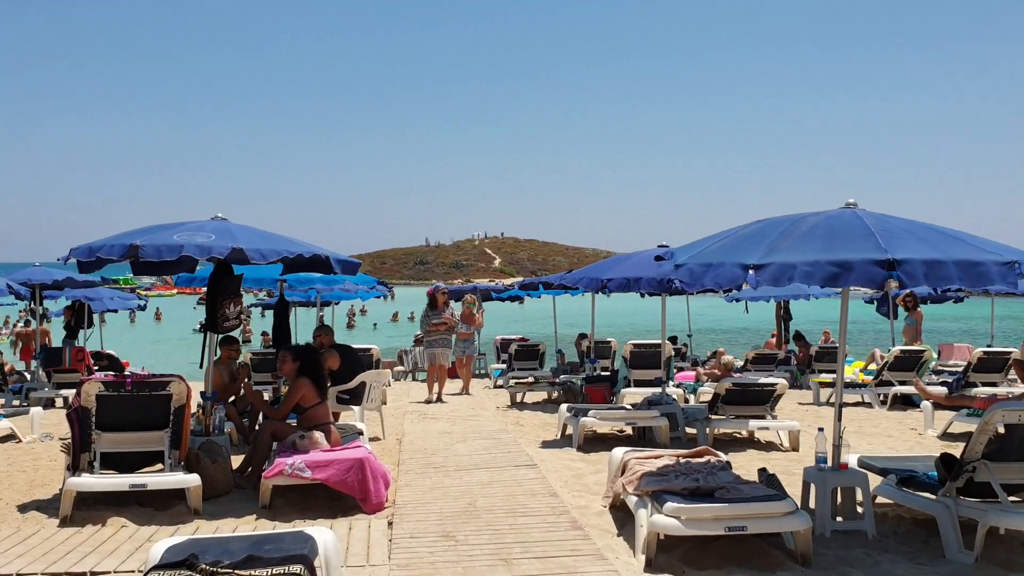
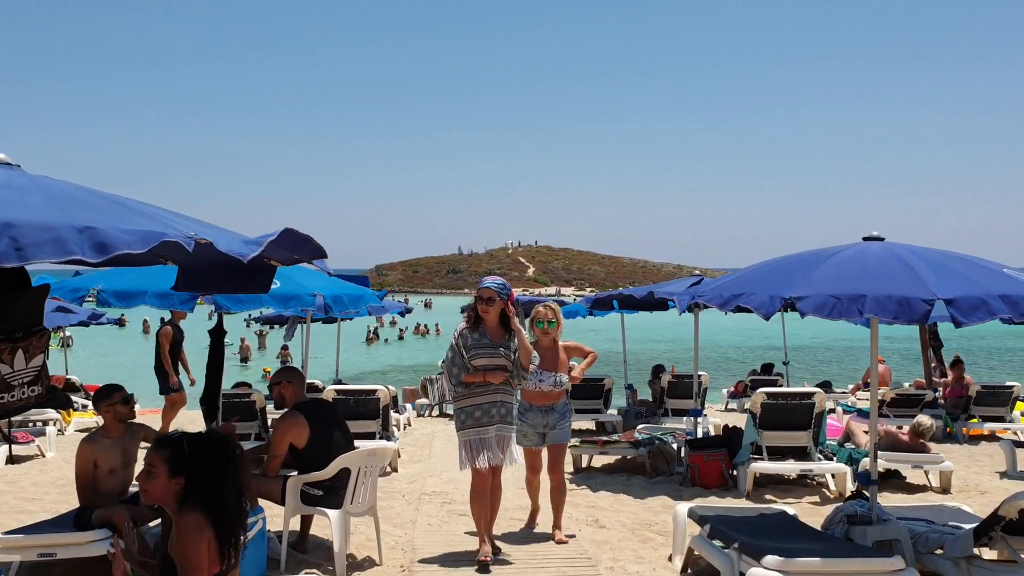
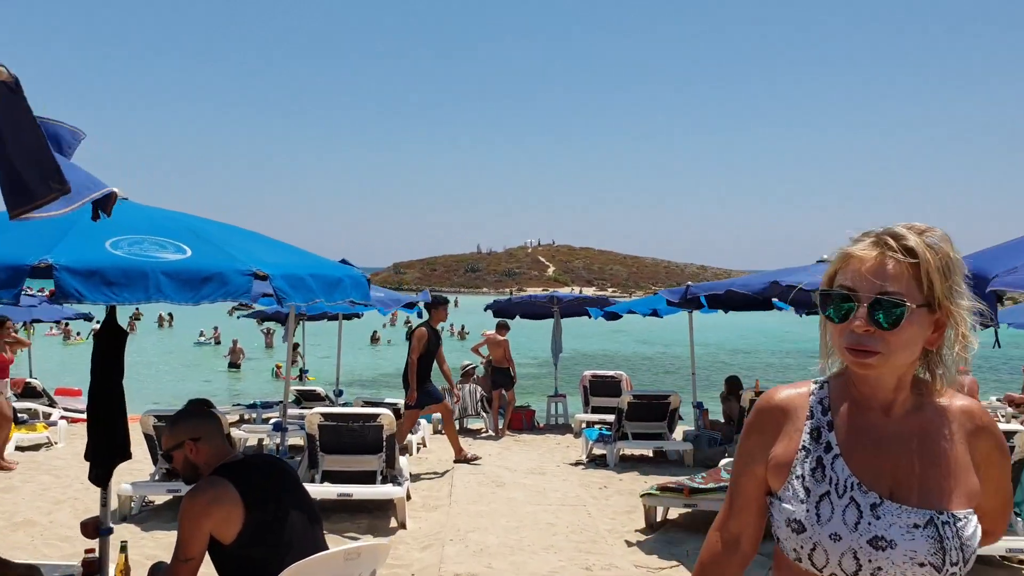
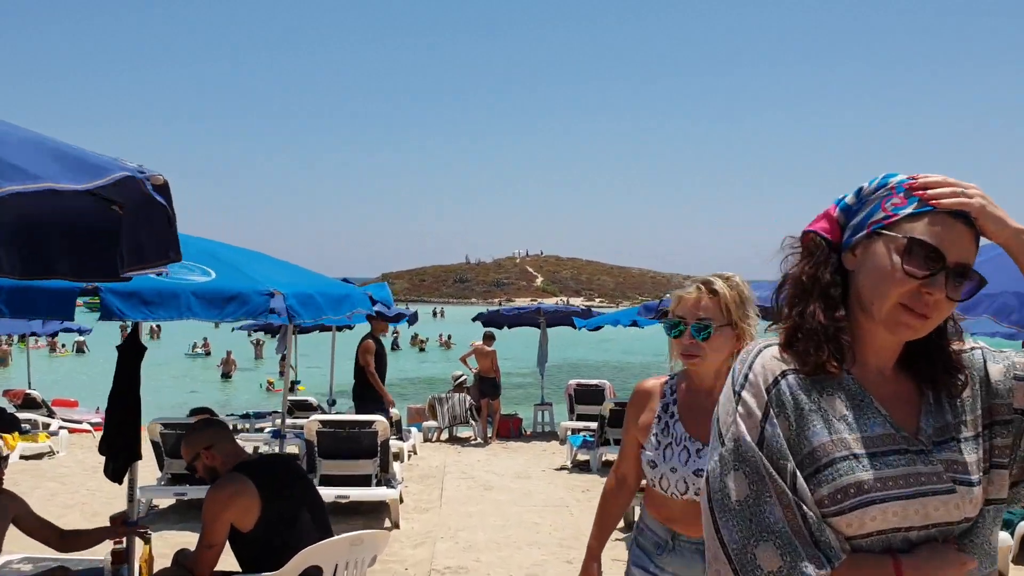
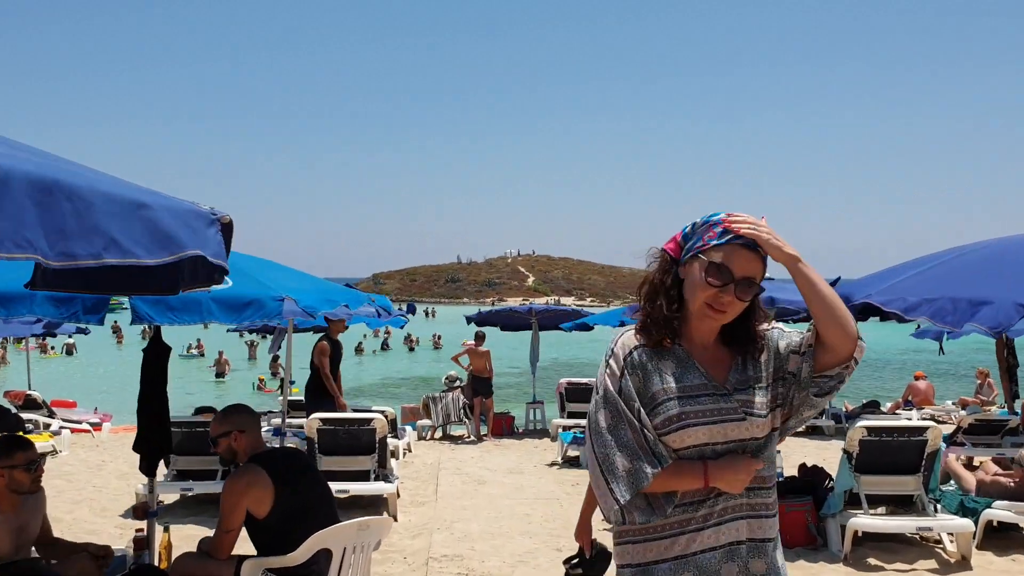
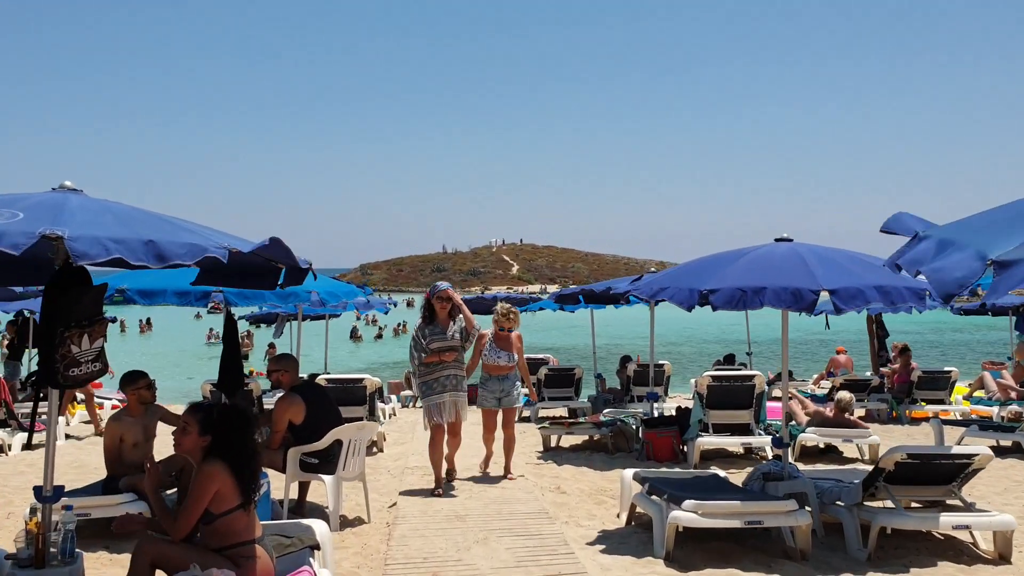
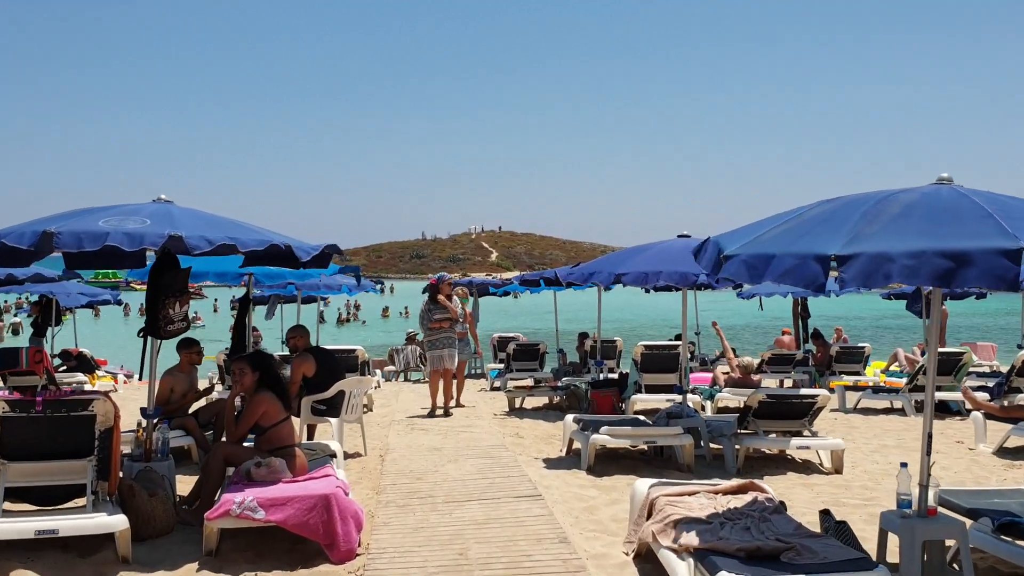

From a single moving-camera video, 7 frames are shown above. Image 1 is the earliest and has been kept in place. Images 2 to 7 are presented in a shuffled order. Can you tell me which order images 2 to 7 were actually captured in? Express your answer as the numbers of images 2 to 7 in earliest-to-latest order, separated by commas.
7, 6, 2, 5, 4, 3
